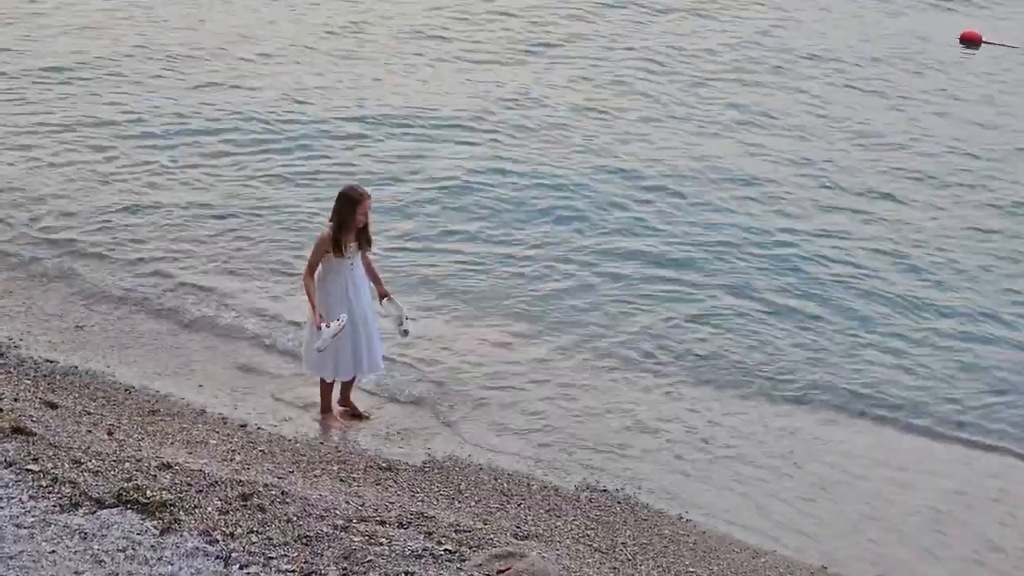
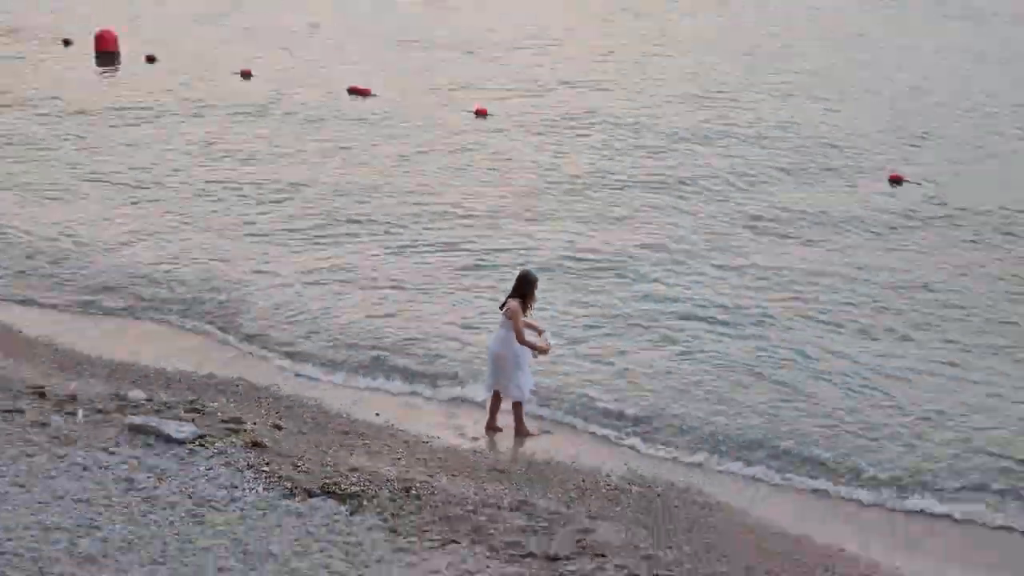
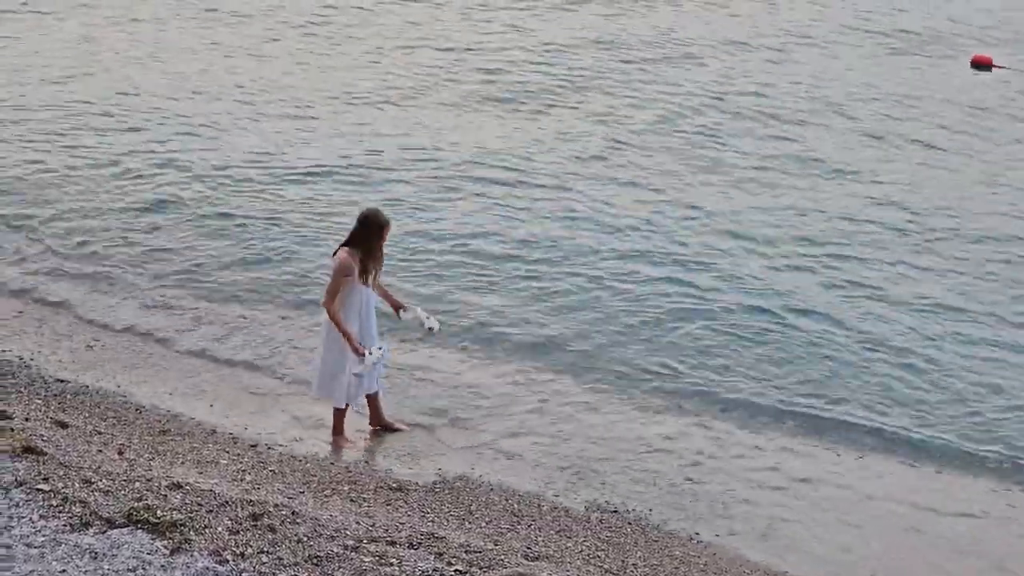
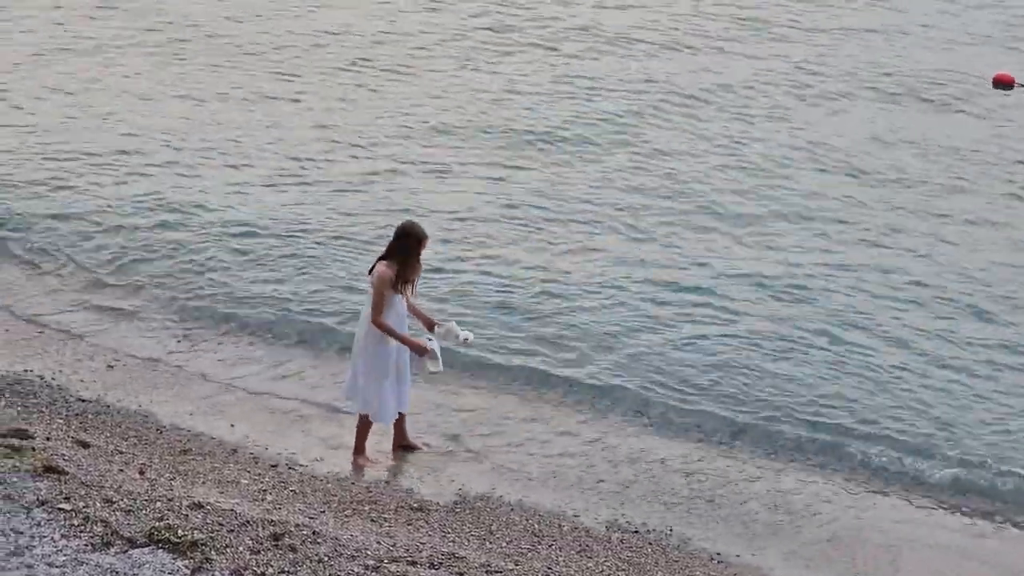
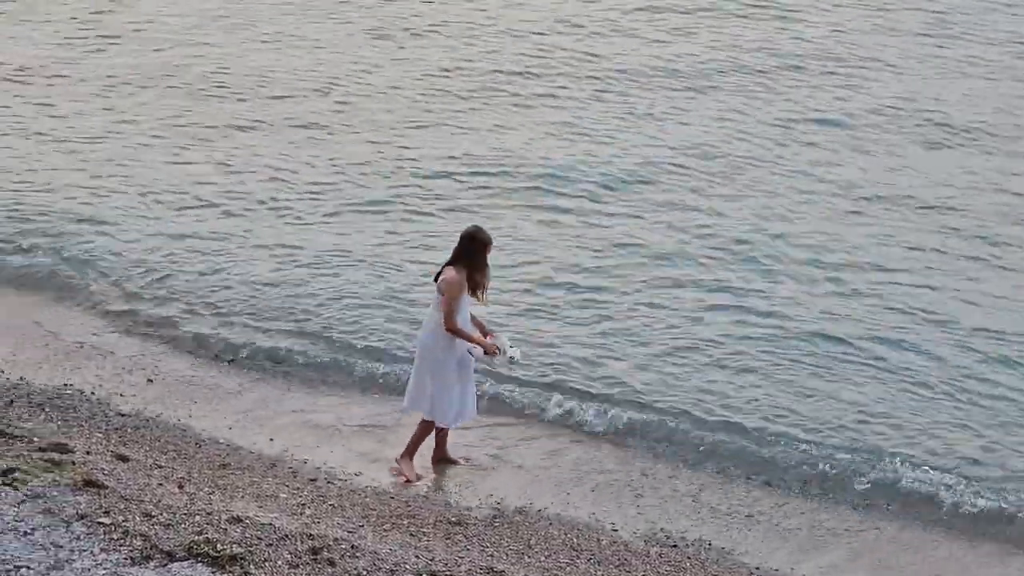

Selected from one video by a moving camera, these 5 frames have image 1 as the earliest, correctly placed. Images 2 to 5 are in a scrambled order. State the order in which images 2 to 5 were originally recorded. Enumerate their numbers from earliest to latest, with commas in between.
3, 4, 5, 2
